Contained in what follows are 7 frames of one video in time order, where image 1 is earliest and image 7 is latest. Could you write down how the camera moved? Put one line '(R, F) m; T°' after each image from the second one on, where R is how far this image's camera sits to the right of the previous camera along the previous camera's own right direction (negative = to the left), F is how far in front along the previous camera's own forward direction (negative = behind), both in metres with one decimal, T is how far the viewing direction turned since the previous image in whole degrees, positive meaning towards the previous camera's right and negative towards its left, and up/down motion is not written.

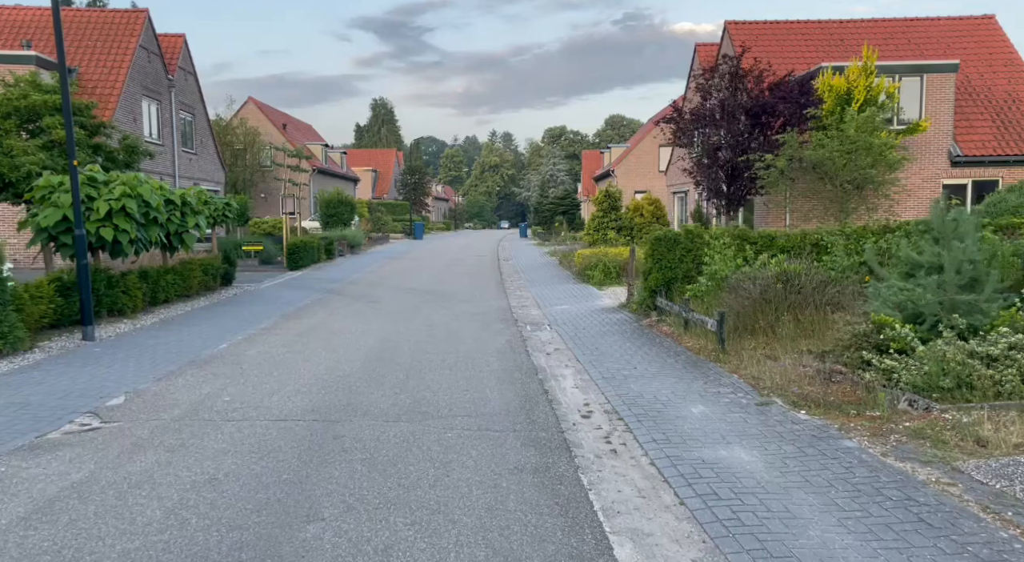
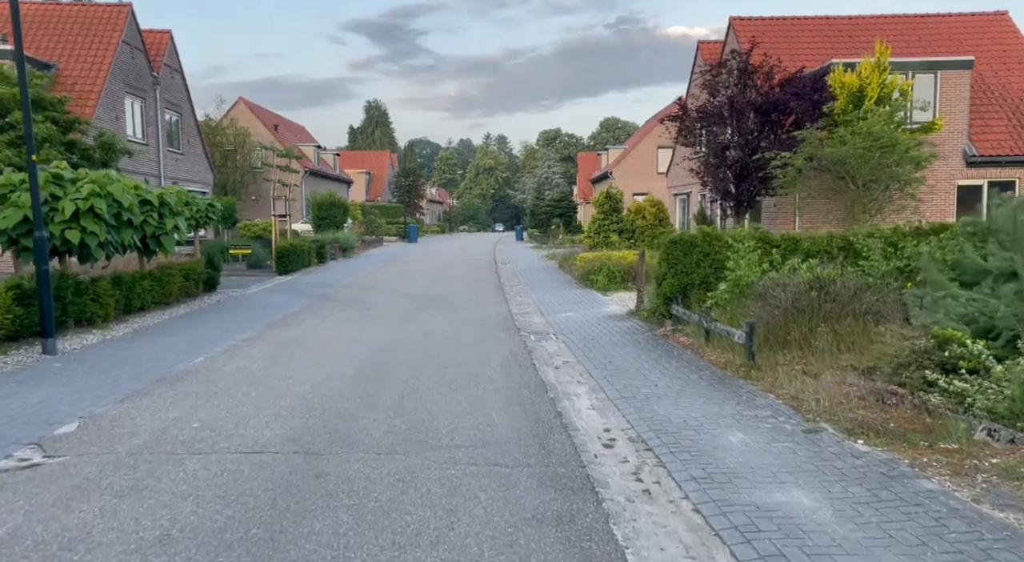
(-0.1, +0.9) m; 0°
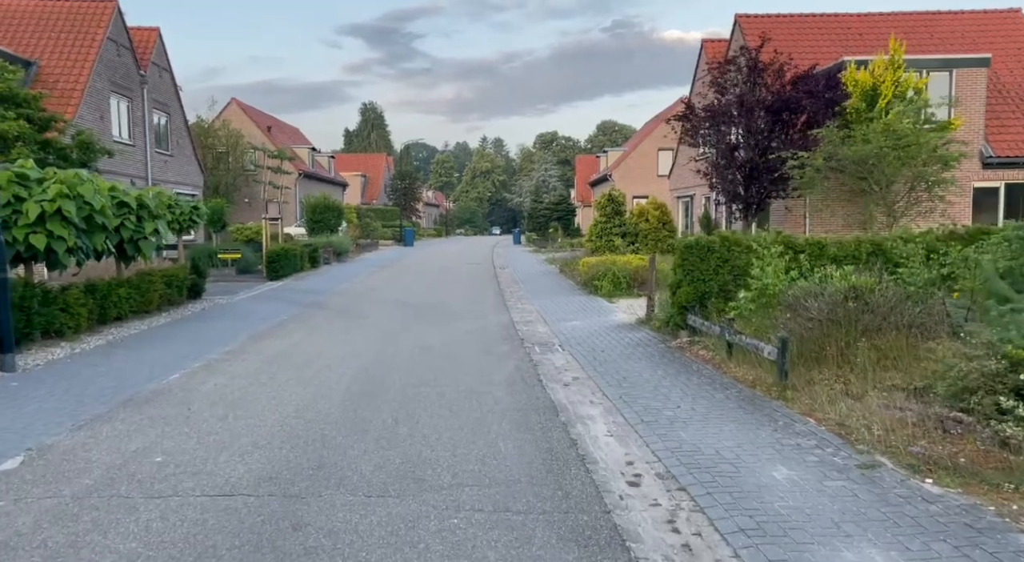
(-0.1, +0.8) m; 0°
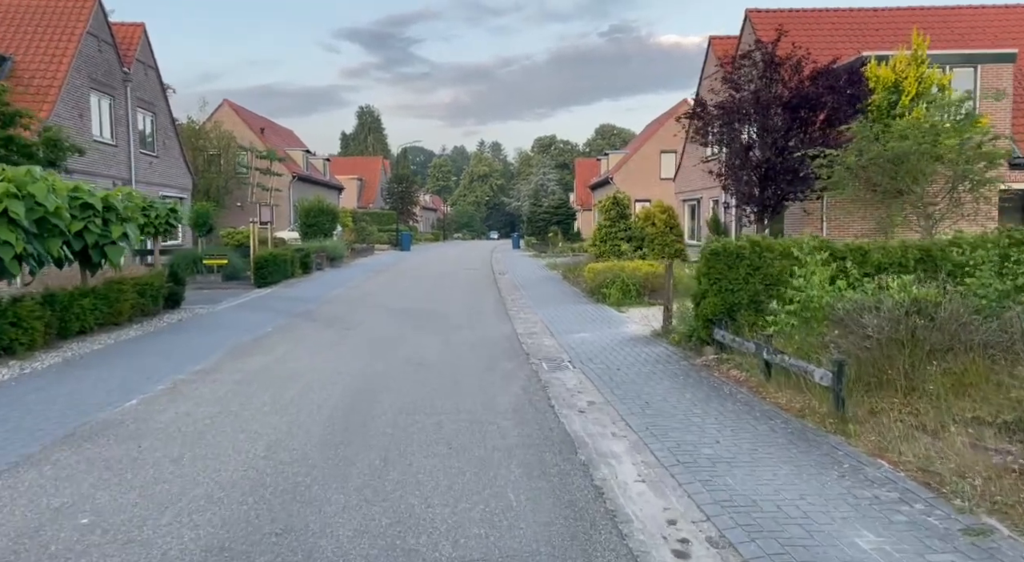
(-0.1, +1.1) m; 0°
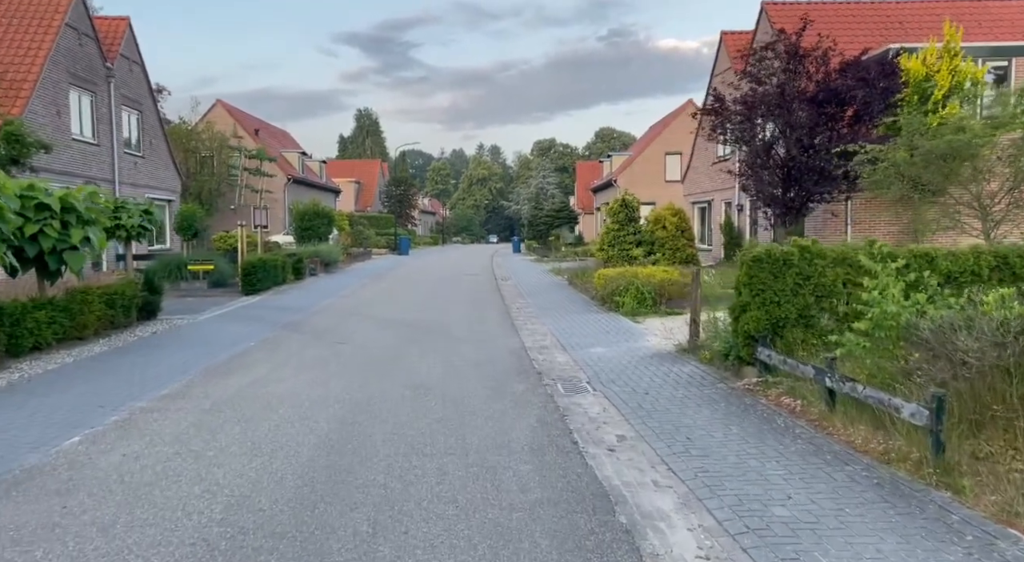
(-0.1, +1.2) m; 0°
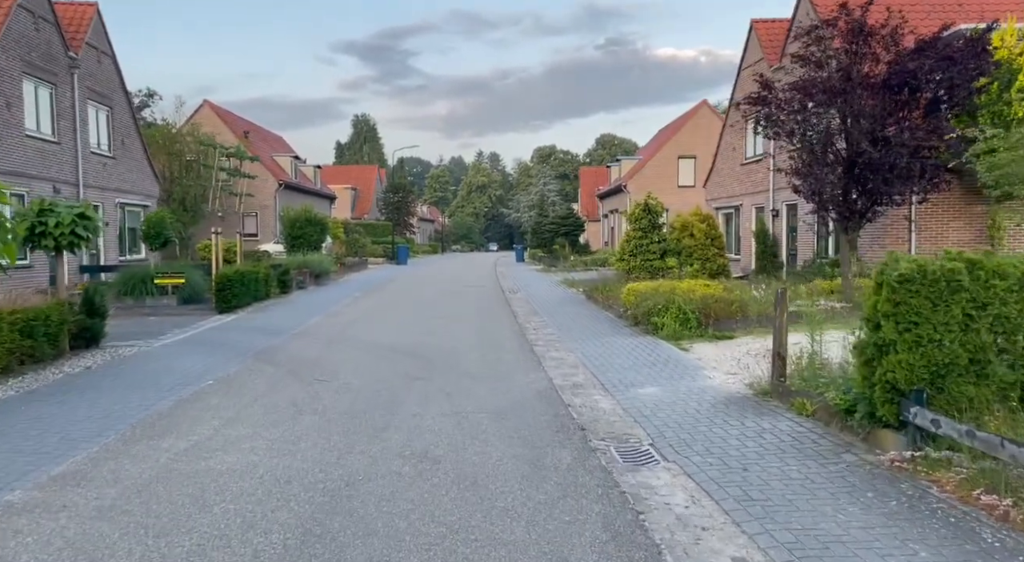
(-0.3, +2.4) m; 0°
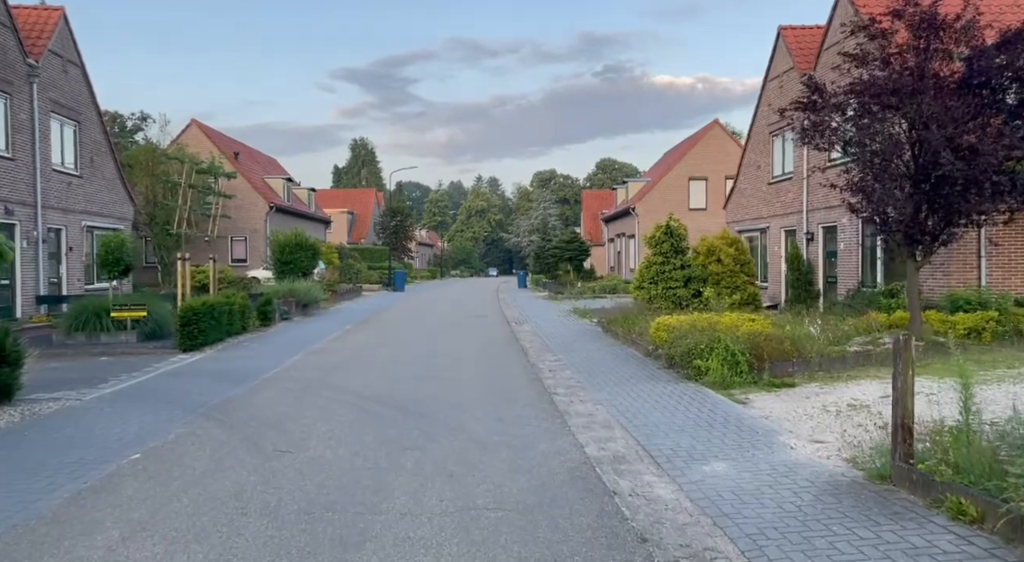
(-0.2, +2.1) m; 0°
